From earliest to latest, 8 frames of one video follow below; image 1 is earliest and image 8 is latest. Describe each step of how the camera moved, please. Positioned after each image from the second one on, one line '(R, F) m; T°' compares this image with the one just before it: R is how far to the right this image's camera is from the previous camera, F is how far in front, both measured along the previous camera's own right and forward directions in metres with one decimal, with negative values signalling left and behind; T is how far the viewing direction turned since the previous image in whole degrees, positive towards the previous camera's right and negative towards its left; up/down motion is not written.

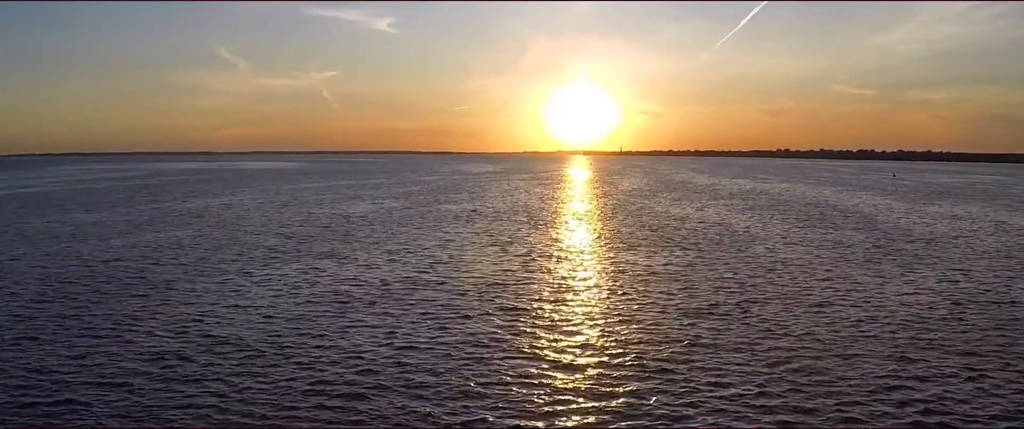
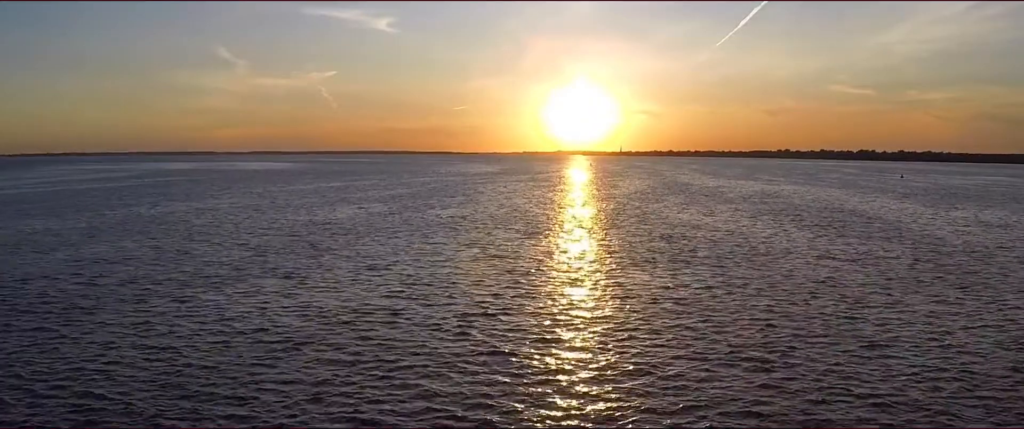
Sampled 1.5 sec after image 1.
(+0.3, +4.0) m; 0°
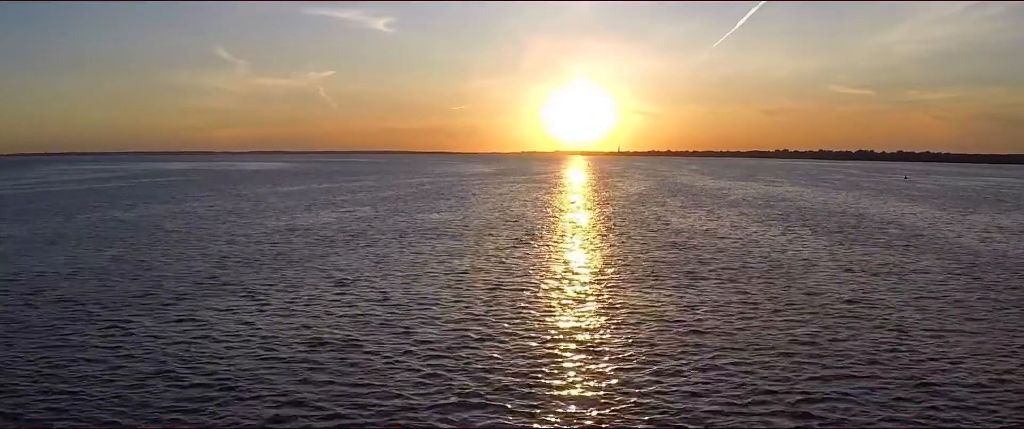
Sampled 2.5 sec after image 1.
(+0.4, +2.8) m; 0°
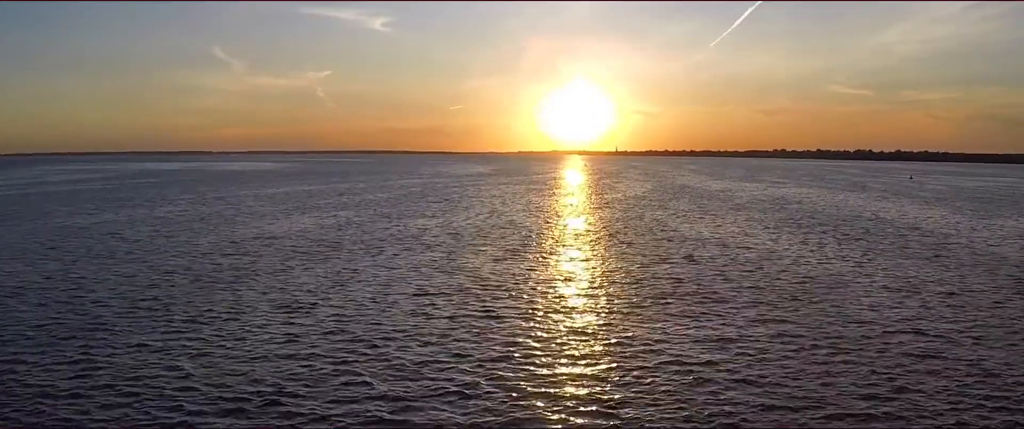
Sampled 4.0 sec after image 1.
(+0.3, +3.5) m; 0°
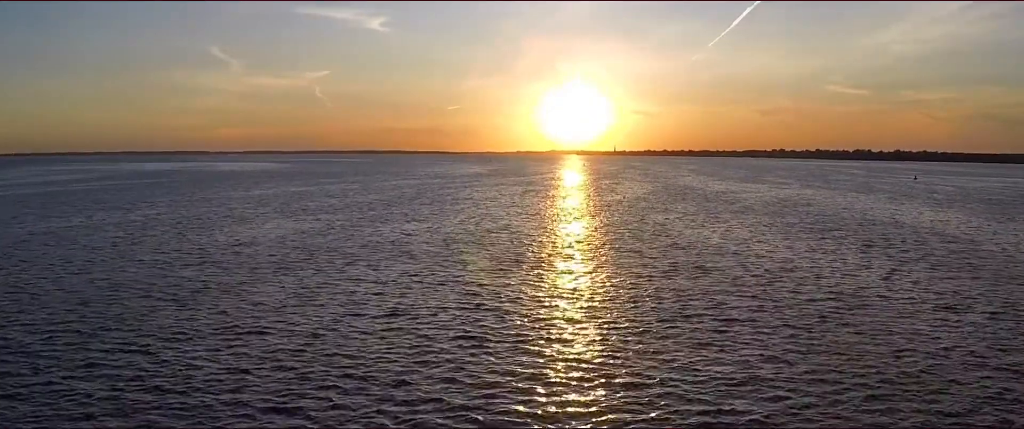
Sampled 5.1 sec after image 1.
(+0.1, +2.7) m; 0°
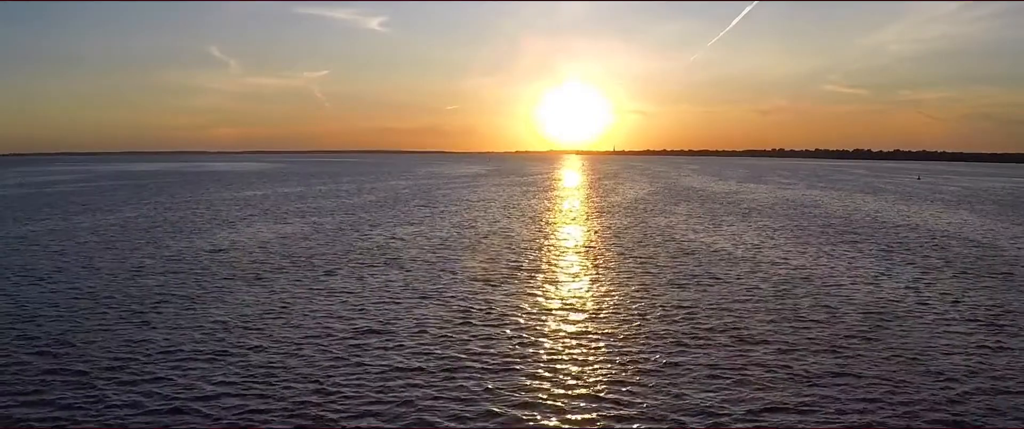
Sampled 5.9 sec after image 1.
(0.0, +2.0) m; 0°
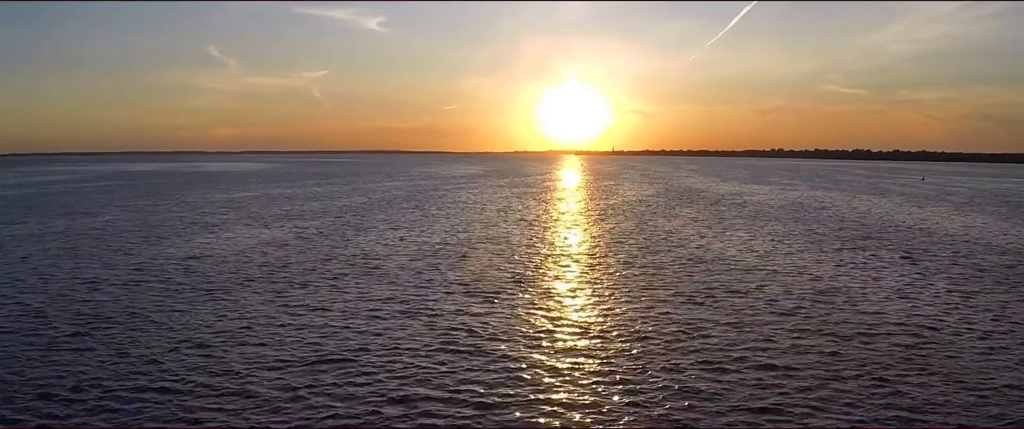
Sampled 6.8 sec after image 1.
(+0.1, +2.1) m; 0°
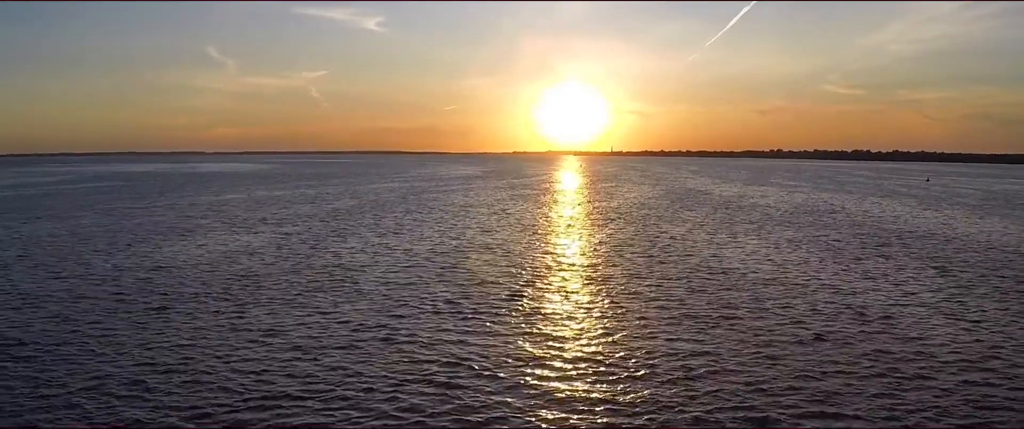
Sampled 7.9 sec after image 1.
(+0.2, +2.2) m; 0°
